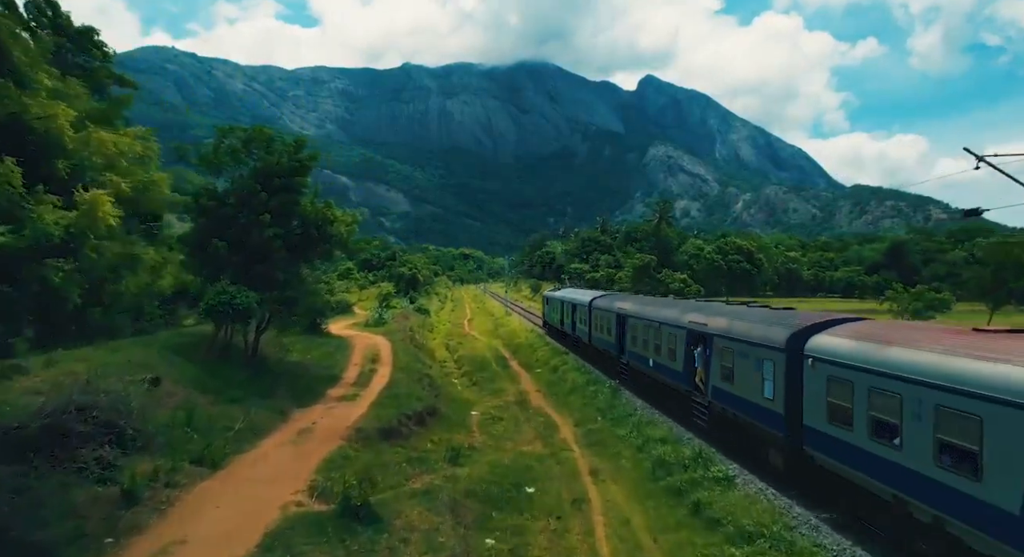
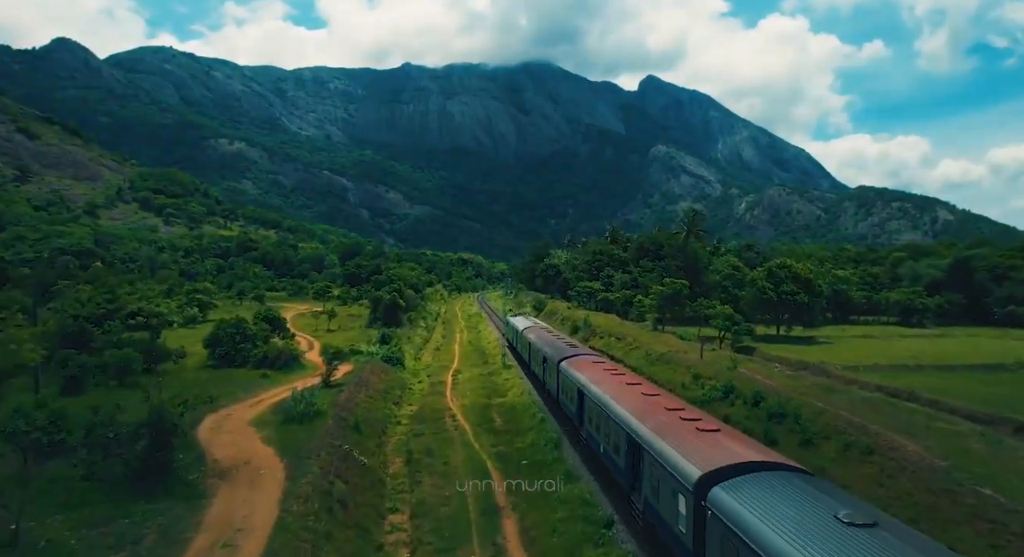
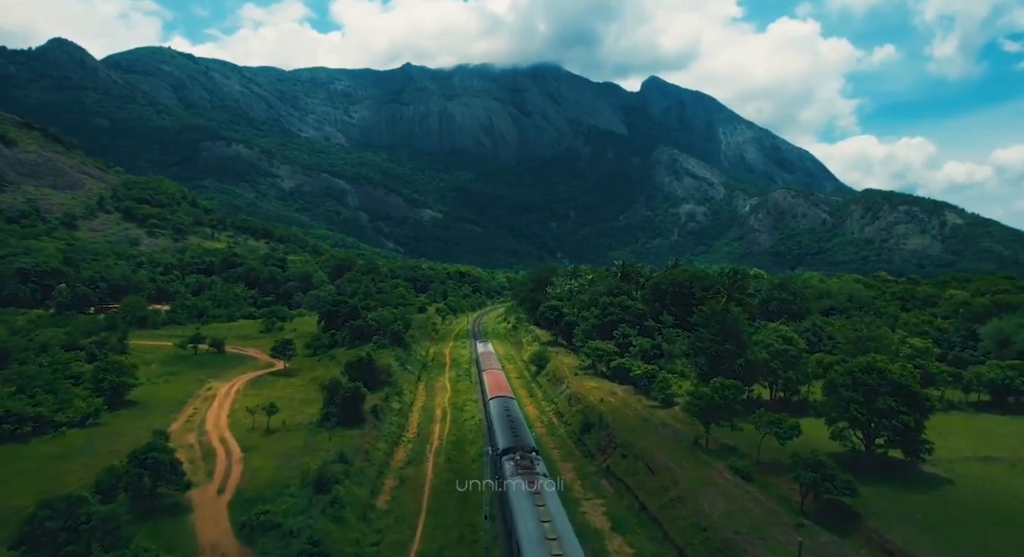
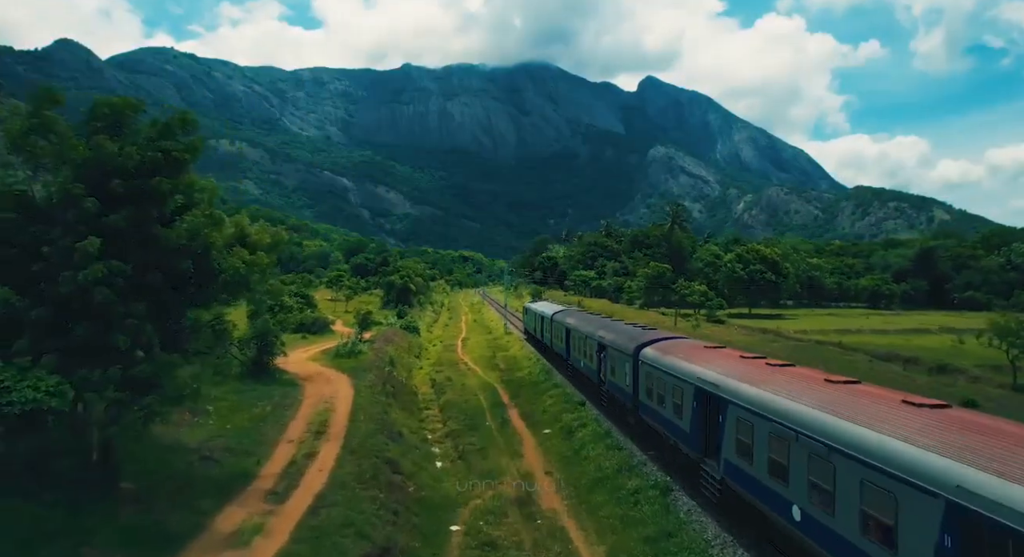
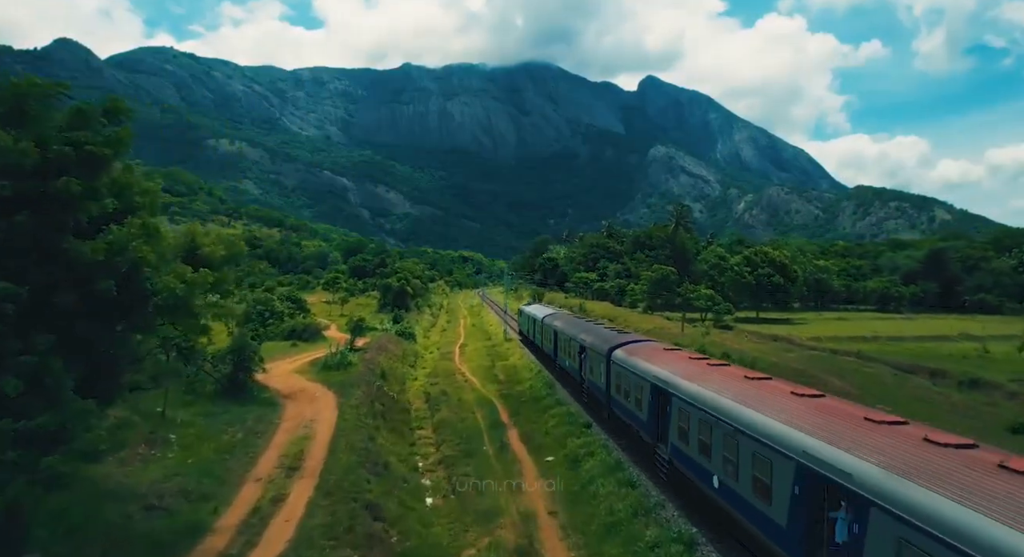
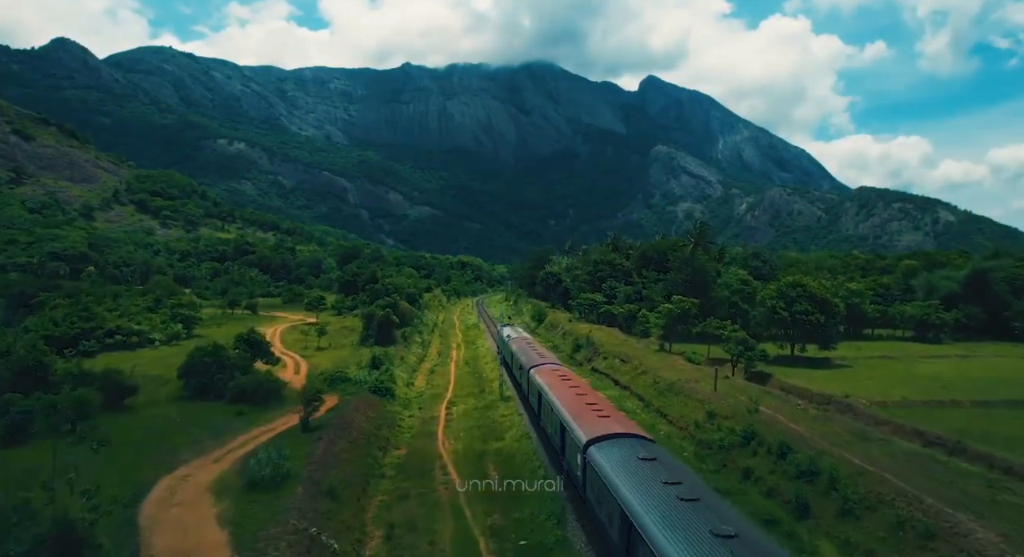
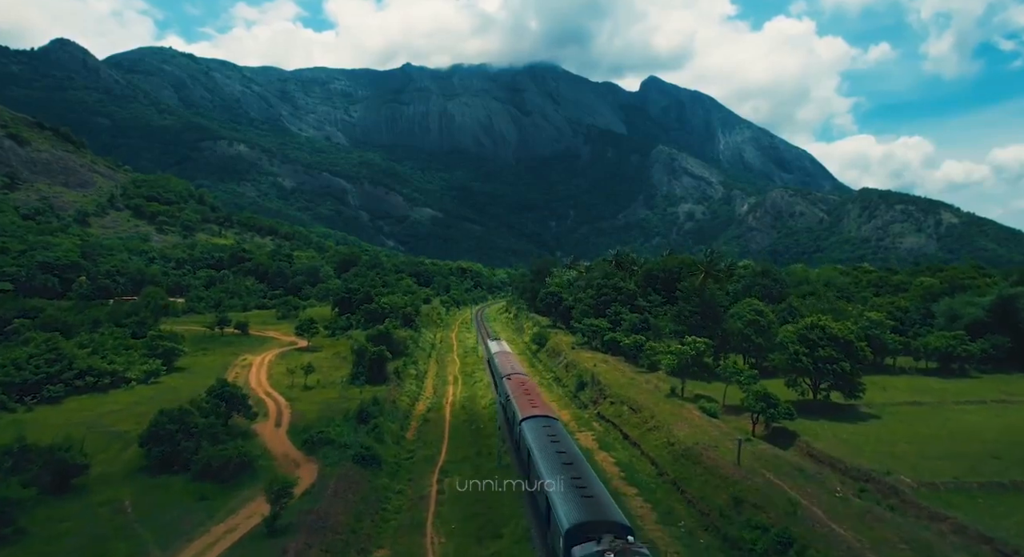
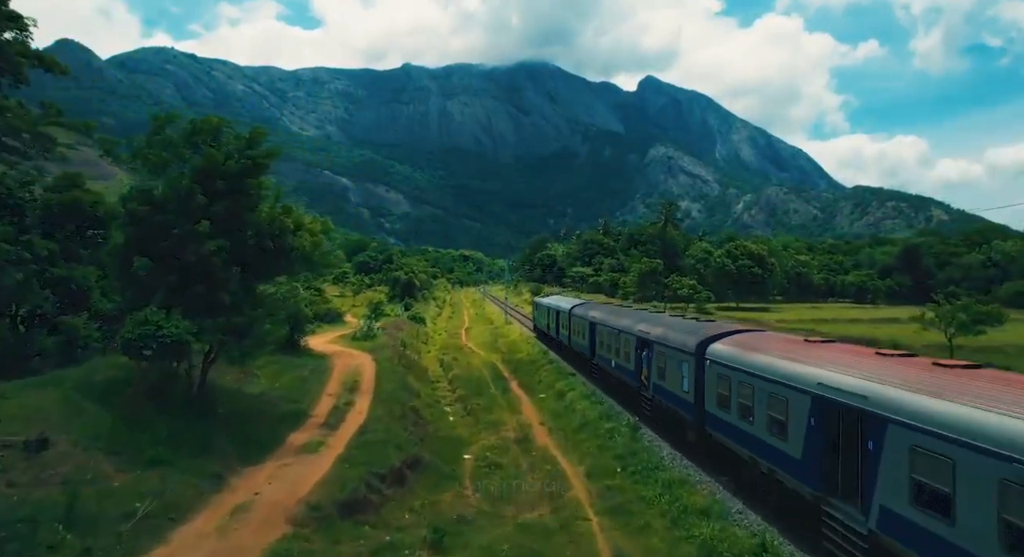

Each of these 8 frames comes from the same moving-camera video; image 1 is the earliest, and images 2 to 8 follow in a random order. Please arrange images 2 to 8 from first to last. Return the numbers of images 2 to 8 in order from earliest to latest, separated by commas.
8, 4, 5, 2, 6, 7, 3
